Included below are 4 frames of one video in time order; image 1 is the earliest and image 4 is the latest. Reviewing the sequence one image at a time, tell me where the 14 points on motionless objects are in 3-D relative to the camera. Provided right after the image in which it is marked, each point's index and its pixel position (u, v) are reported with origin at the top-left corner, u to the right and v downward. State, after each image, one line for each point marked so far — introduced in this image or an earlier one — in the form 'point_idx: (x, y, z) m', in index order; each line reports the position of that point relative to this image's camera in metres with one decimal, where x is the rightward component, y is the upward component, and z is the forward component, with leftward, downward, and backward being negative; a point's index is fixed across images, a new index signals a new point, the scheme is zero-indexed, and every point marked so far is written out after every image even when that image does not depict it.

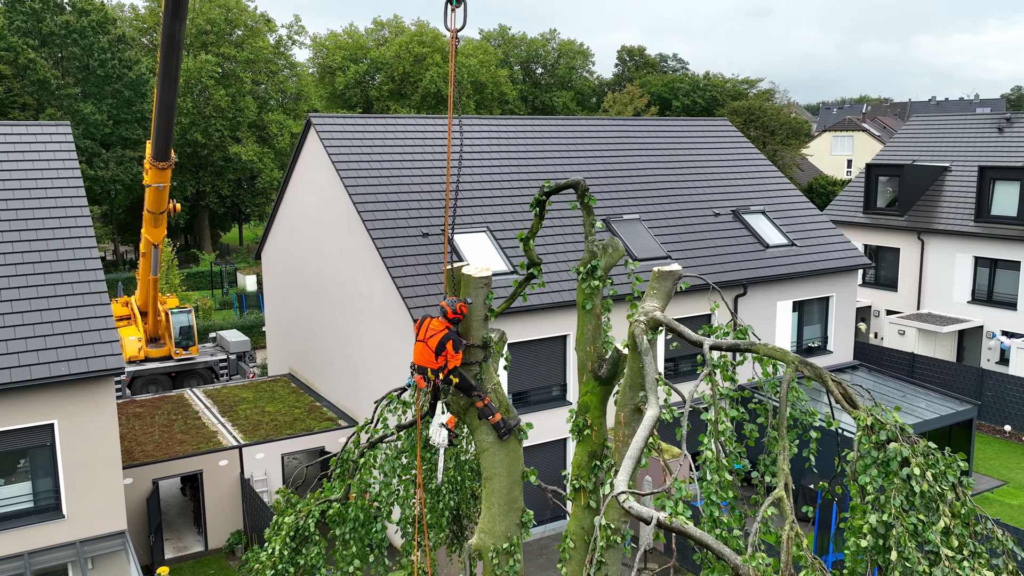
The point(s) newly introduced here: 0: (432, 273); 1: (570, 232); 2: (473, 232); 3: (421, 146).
0: (-1.2, +0.2, +13.3) m
1: (+1.4, +1.0, +15.4) m
2: (-0.6, +0.9, +14.4) m
3: (-1.7, +2.6, +16.0) m
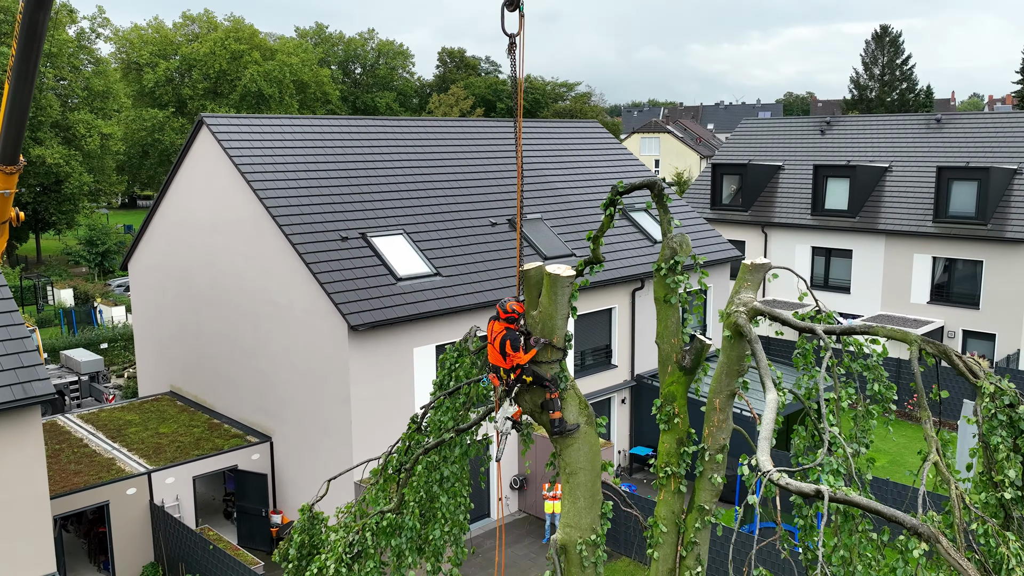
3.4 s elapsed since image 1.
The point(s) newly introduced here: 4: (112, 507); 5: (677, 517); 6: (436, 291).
0: (-2.3, +0.2, +13.0) m
1: (-0.2, +1.0, +15.6) m
2: (-2.0, +0.9, +14.2) m
3: (-3.4, +2.5, +15.5) m
4: (-5.8, -3.2, +12.6) m
5: (+1.1, -1.6, +6.0) m
6: (-1.2, 0.0, +13.6) m
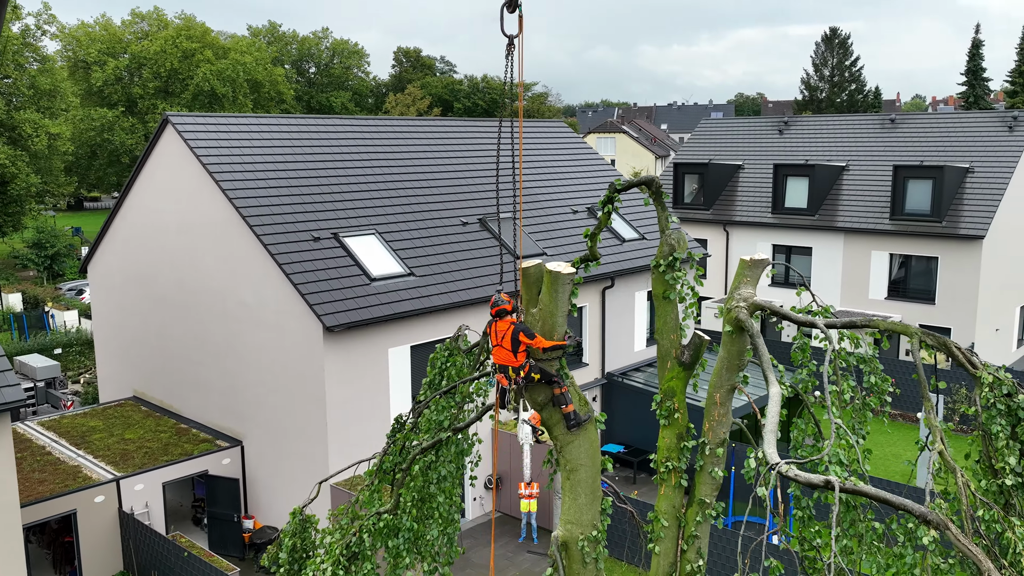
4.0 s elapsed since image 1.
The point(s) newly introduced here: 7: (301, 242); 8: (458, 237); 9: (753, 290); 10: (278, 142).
0: (-2.7, +0.2, +12.8) m
1: (-0.7, +1.0, +15.6) m
2: (-2.4, +0.8, +14.0) m
3: (-4.0, +2.5, +15.3) m
4: (-6.1, -3.2, +12.3) m
5: (+1.2, -1.6, +6.1) m
6: (-1.6, 0.0, +13.5) m
7: (-3.2, +0.7, +13.2) m
8: (-1.0, +0.9, +15.3) m
9: (+1.6, 0.0, +5.8) m
10: (-4.1, +2.6, +15.3) m
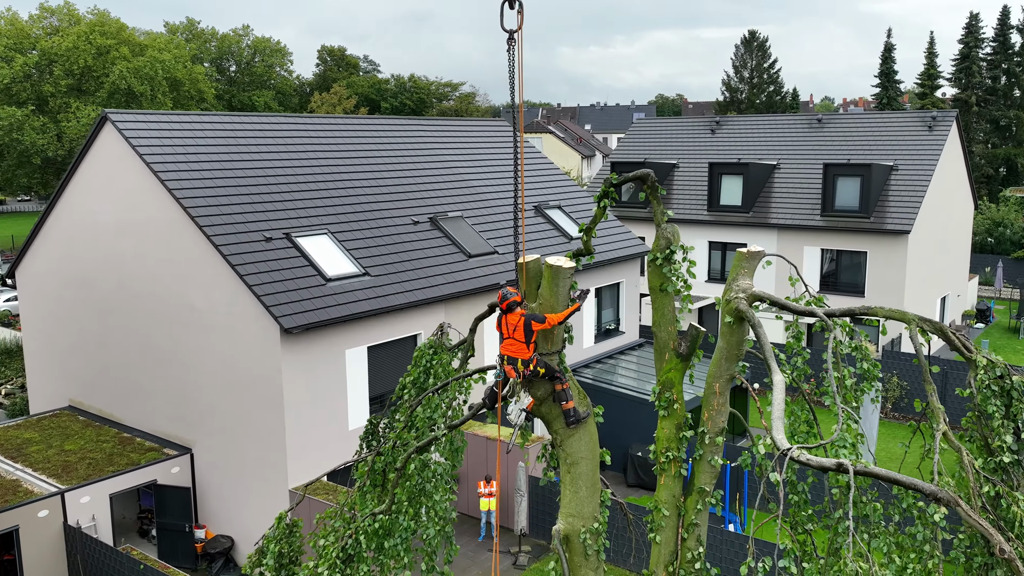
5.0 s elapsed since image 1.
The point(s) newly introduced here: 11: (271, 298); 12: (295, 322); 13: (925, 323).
0: (-3.3, +0.1, +12.6) m
1: (-1.6, +1.0, +15.5) m
2: (-3.1, +0.8, +13.8) m
3: (-4.8, +2.4, +14.9) m
4: (-6.6, -3.3, +11.7) m
5: (+1.2, -1.5, +6.2) m
6: (-2.2, 0.0, +13.3) m
7: (-3.8, +0.7, +12.8) m
8: (-1.8, +0.9, +15.1) m
9: (+1.6, 0.0, +5.9) m
10: (-5.0, +2.5, +14.9) m
11: (-3.3, -0.1, +12.0) m
12: (-3.0, -0.5, +11.9) m
13: (+2.5, -0.2, +5.3) m
